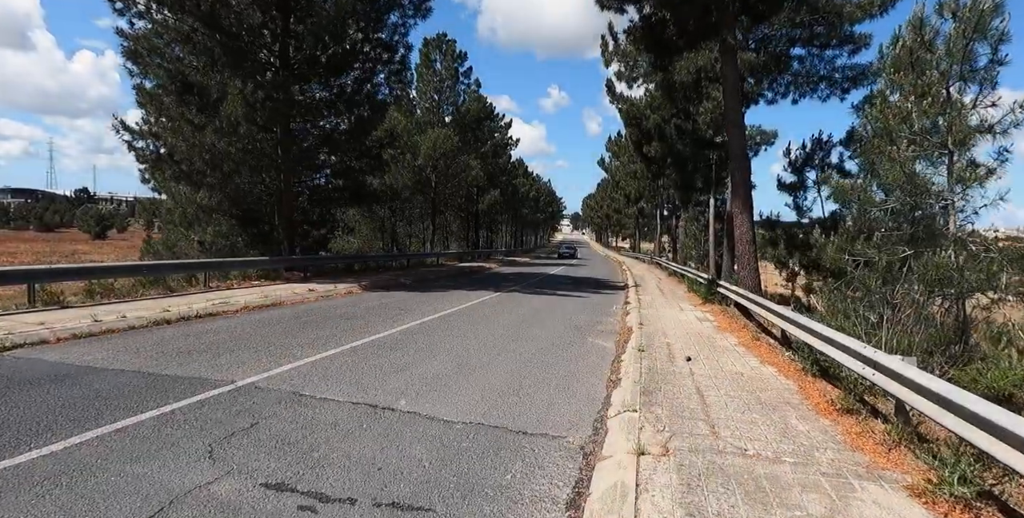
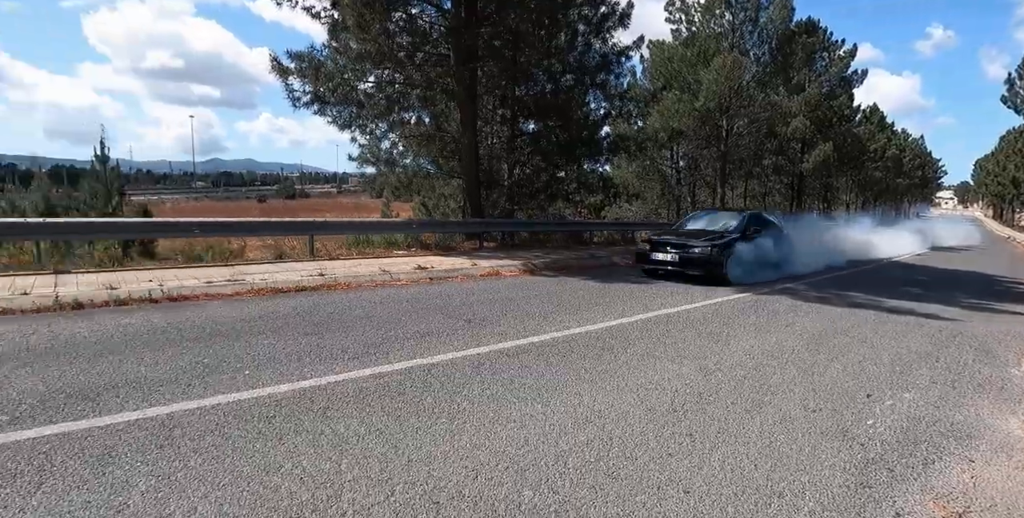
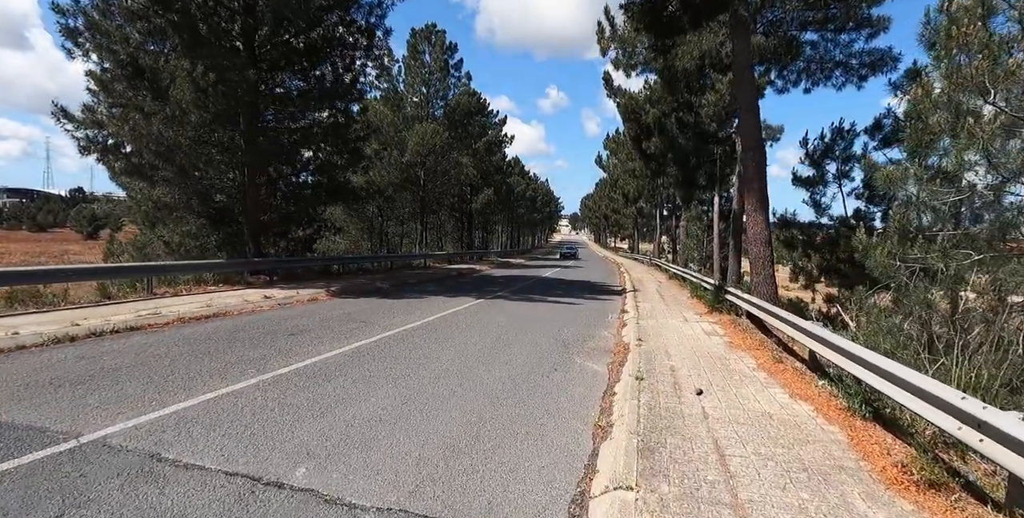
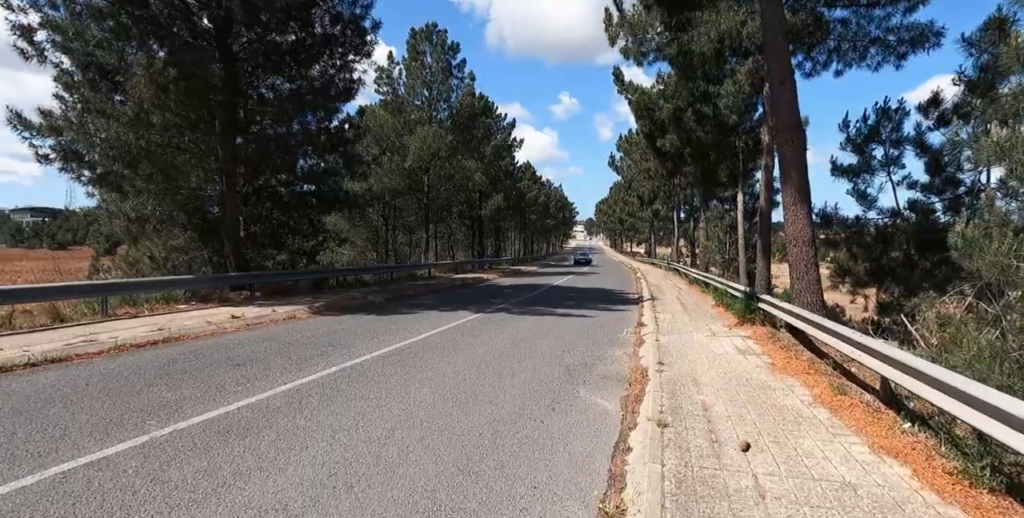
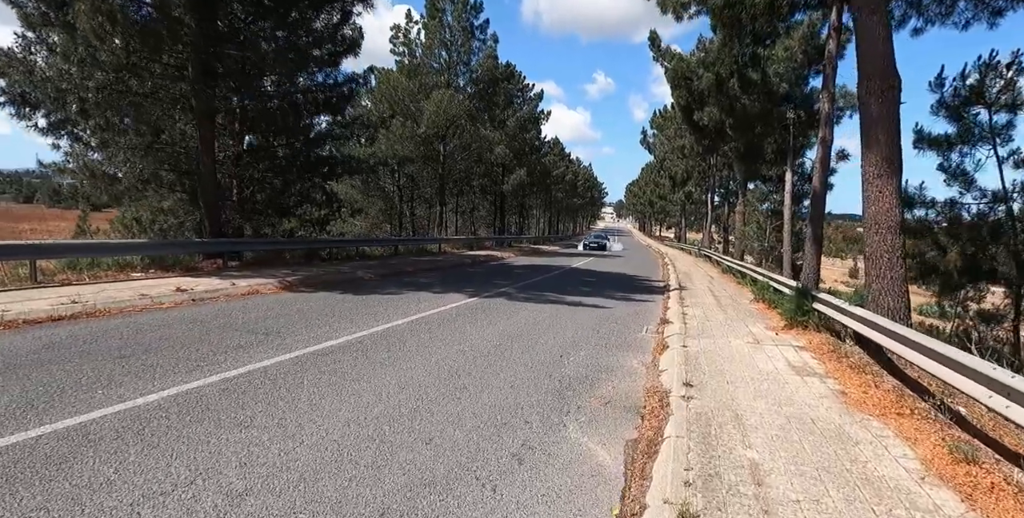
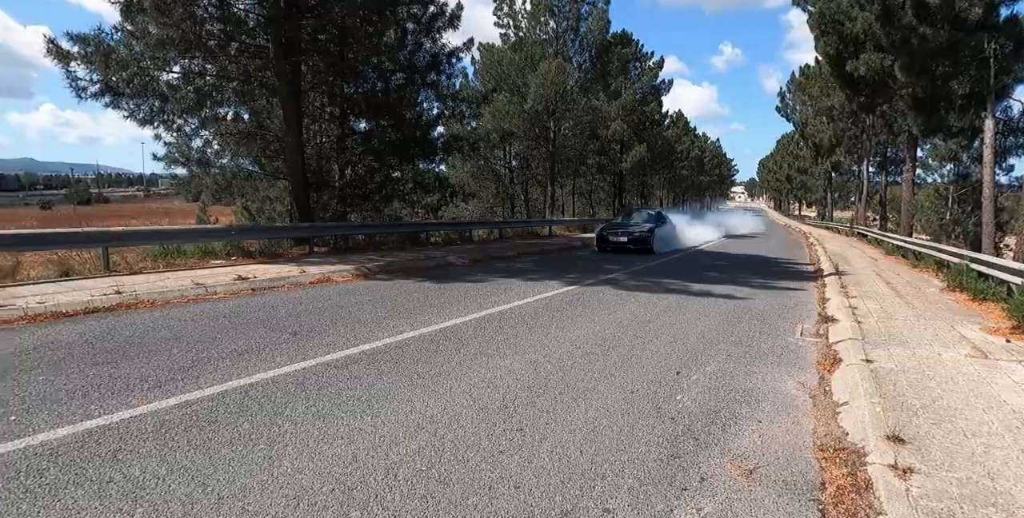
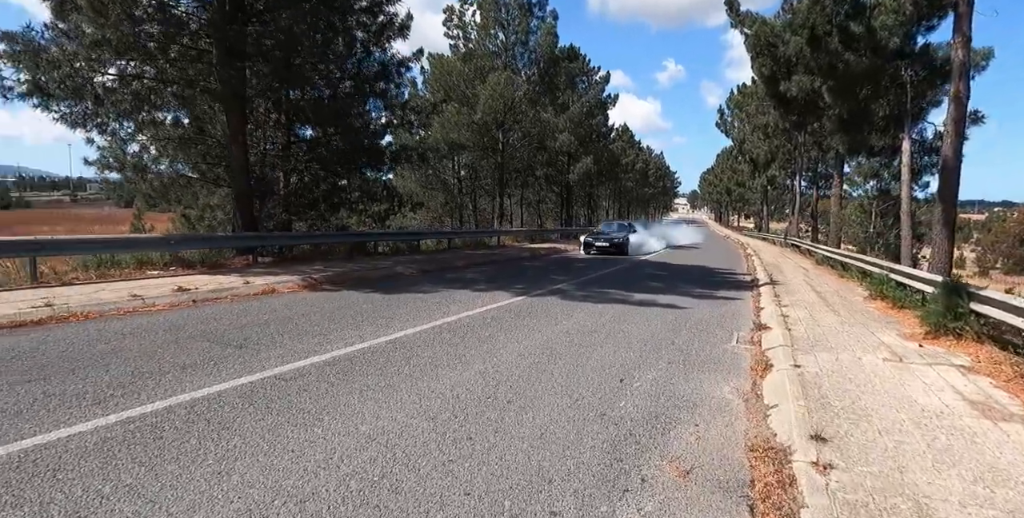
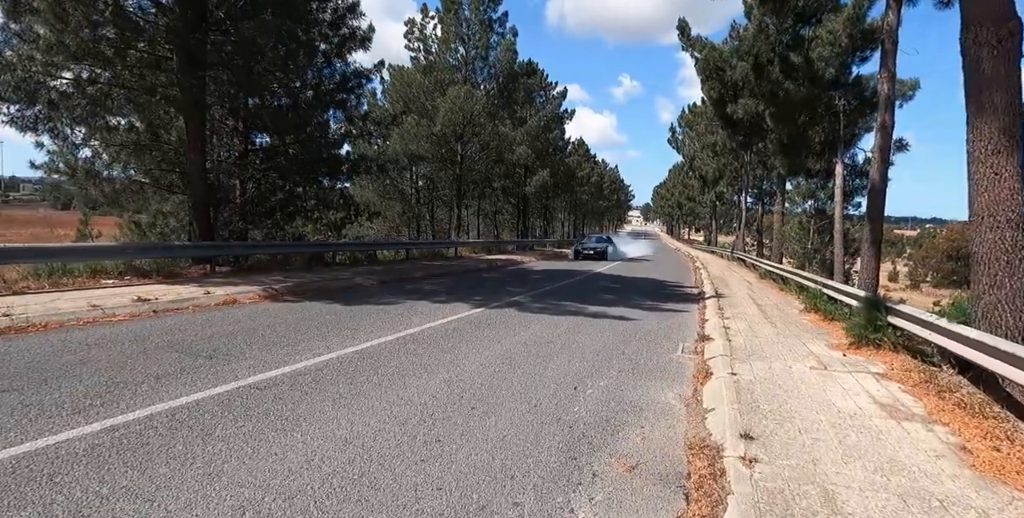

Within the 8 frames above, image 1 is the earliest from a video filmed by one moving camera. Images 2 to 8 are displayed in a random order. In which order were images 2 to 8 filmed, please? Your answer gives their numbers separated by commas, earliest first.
3, 4, 5, 8, 7, 6, 2
